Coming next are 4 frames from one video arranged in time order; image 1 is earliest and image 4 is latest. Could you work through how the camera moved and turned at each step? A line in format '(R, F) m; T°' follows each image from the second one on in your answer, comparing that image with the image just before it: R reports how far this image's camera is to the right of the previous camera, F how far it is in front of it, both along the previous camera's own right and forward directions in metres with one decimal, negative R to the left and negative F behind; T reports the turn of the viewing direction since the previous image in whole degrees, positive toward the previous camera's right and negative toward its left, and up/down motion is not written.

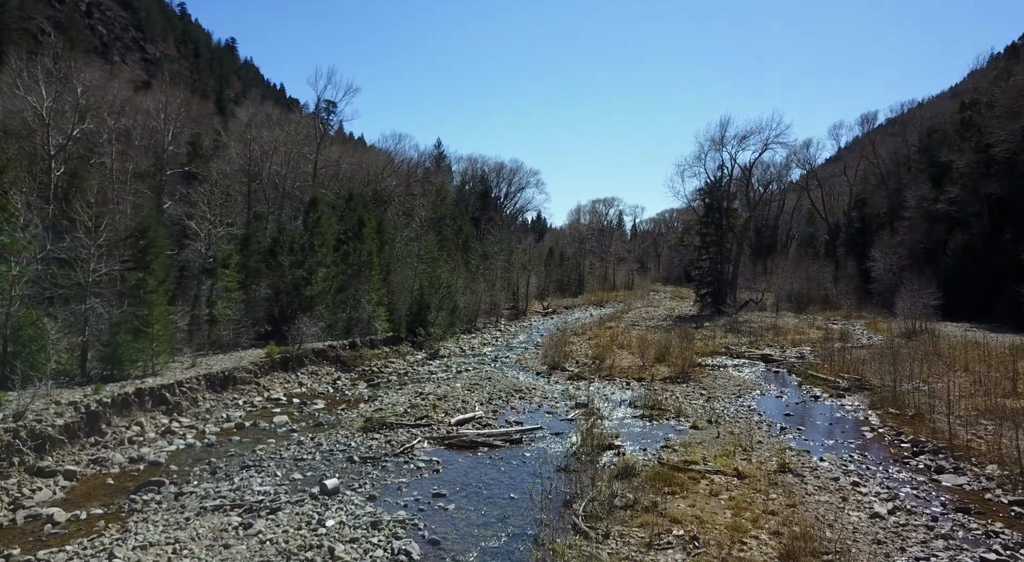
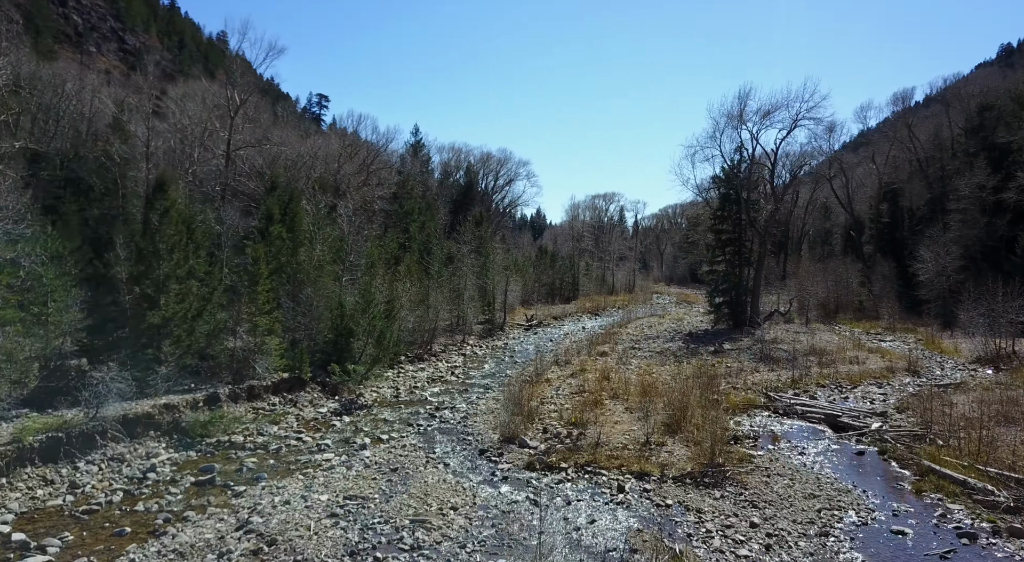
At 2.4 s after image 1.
(+1.6, +8.0) m; 0°
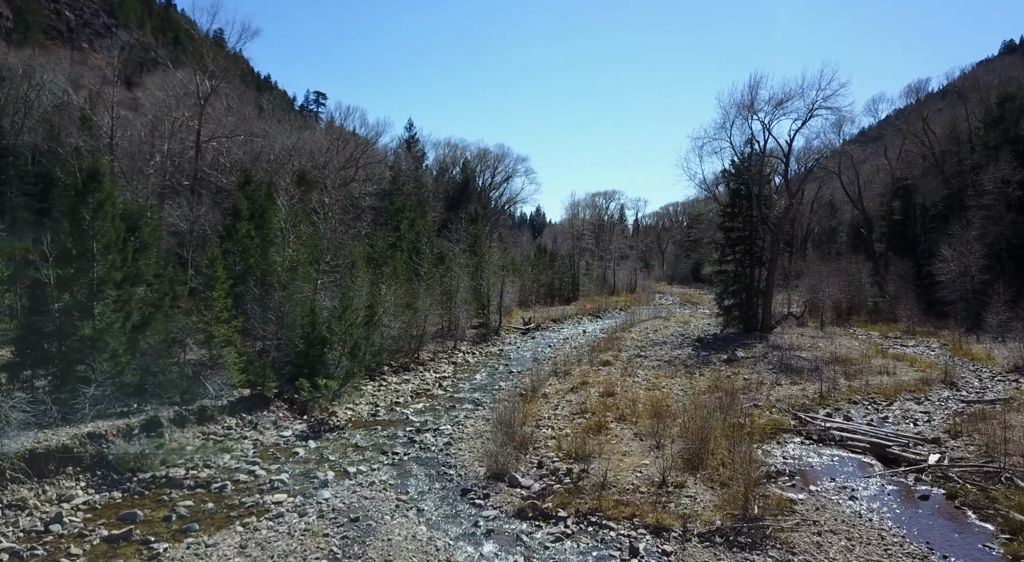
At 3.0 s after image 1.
(+0.2, +2.4) m; 0°
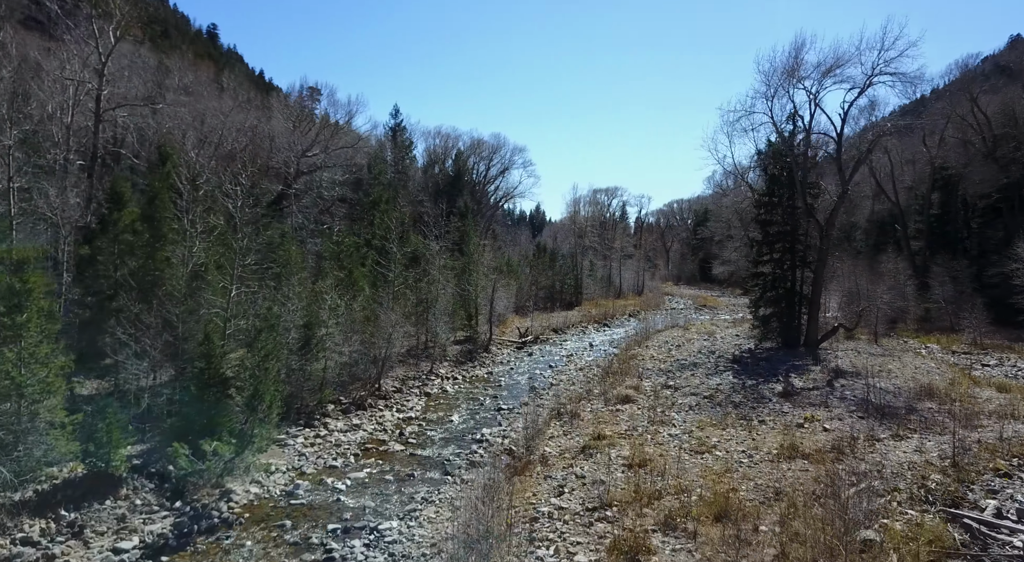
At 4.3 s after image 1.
(+0.3, +6.1) m; 0°
